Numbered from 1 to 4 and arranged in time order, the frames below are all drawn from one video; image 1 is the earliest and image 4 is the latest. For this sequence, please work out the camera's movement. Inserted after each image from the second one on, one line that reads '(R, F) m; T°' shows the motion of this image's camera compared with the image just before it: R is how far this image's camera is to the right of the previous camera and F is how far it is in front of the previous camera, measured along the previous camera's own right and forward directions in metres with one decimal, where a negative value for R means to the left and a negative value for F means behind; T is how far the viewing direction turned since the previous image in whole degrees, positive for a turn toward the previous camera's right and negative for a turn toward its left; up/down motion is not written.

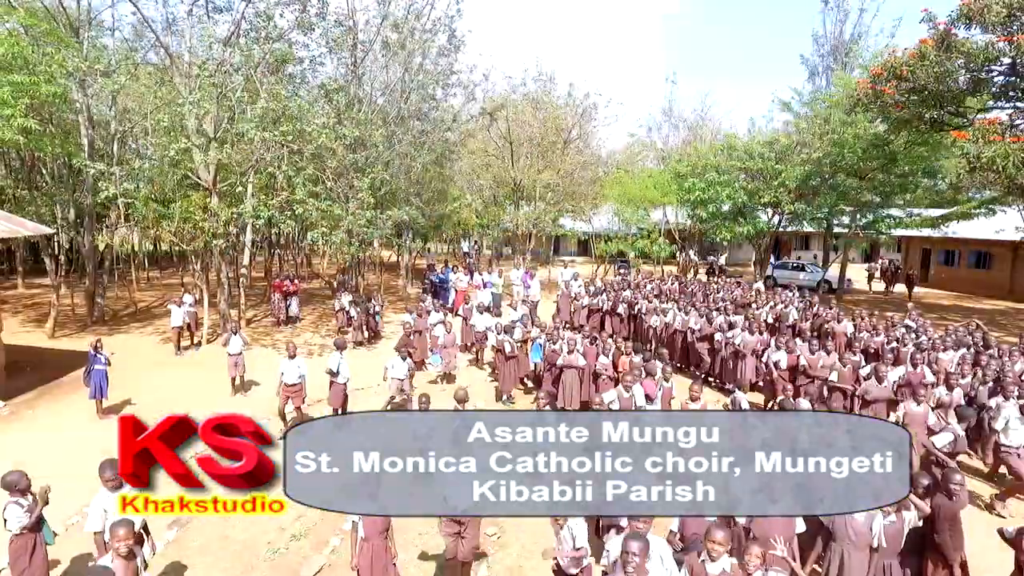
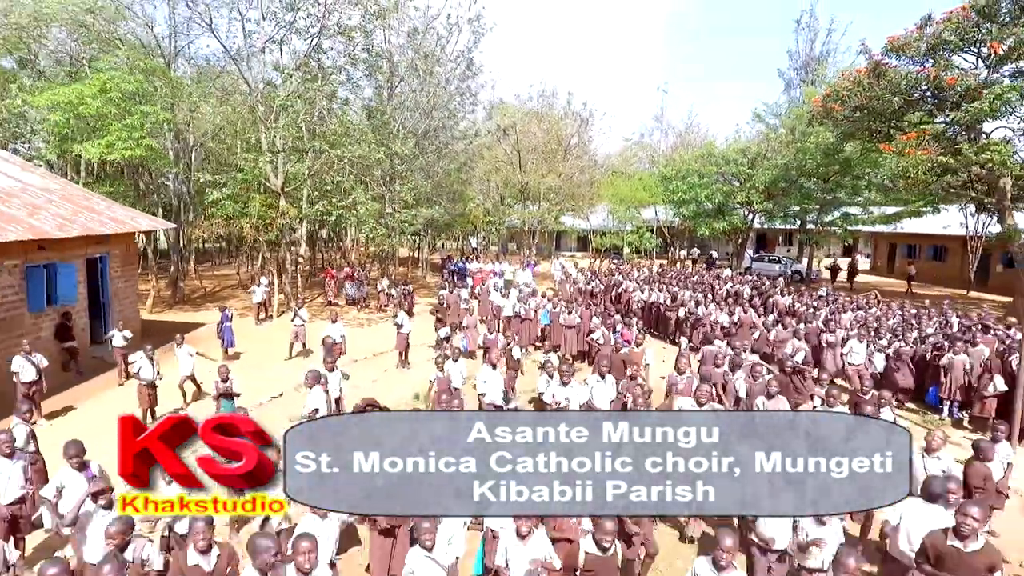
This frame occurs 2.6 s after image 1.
(-0.3, -3.4) m; 0°
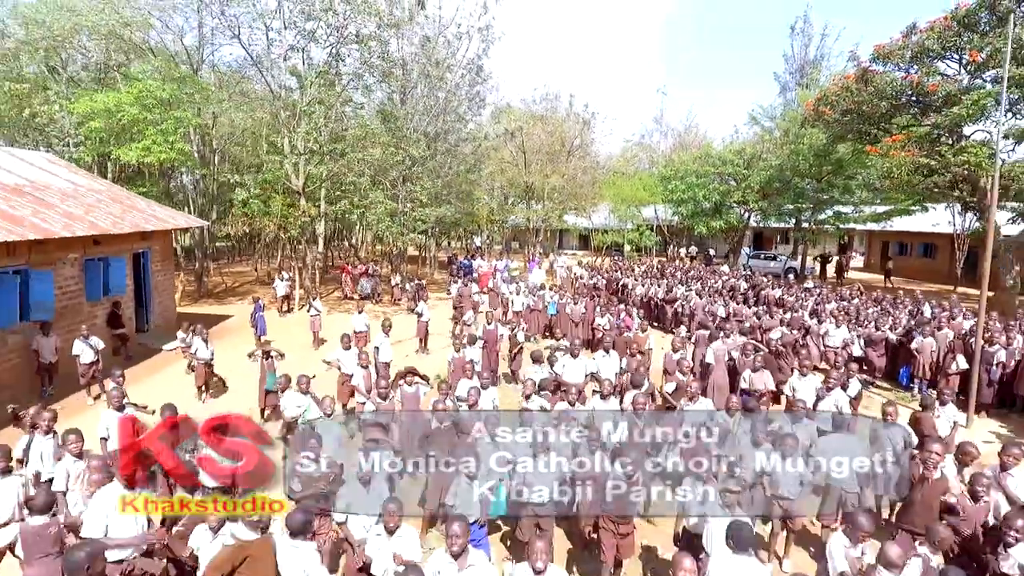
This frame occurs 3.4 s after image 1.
(-0.2, -1.1) m; 0°
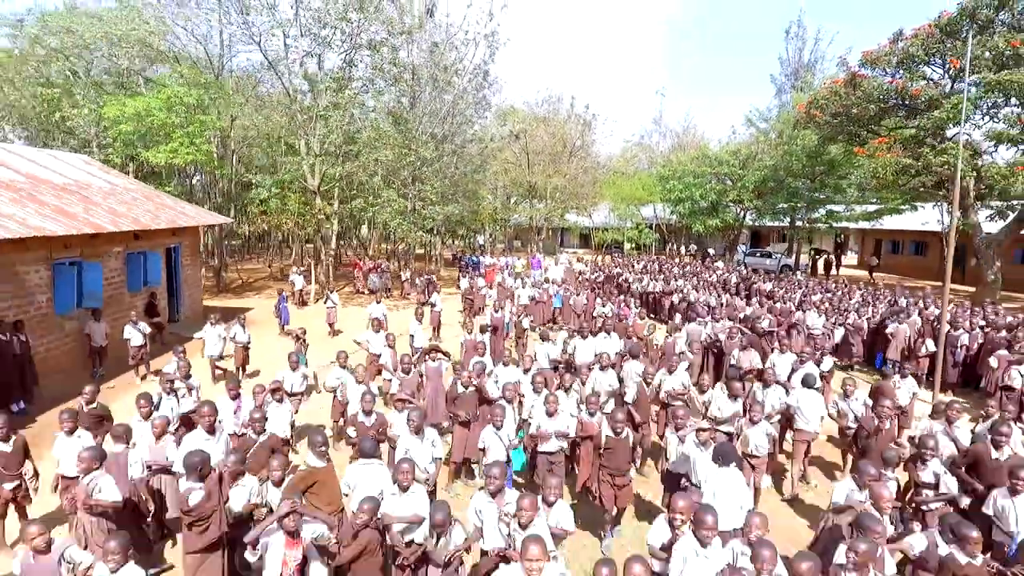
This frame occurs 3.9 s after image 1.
(-0.1, -1.0) m; 0°
